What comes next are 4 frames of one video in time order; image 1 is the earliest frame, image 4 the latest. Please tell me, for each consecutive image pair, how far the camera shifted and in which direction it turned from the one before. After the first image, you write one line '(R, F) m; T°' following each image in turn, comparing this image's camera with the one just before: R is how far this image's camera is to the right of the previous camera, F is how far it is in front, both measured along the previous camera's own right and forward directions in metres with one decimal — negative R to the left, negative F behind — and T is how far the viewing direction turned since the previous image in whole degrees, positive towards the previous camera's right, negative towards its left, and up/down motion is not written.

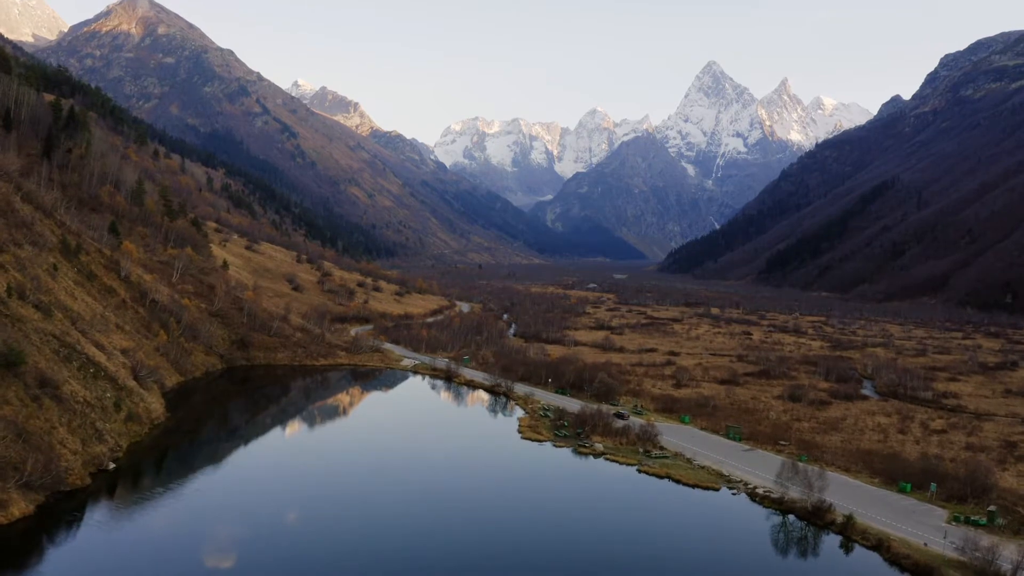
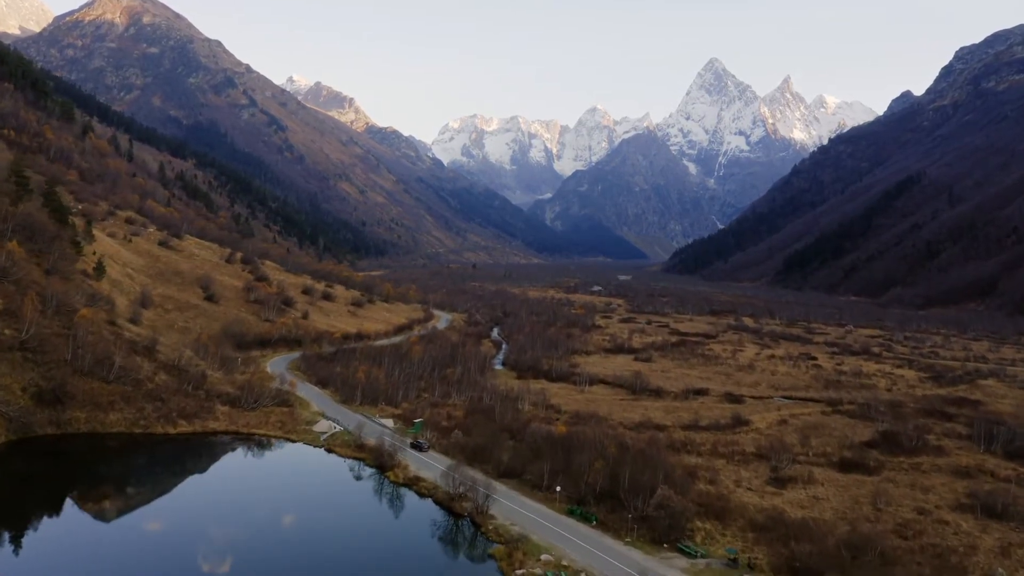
(+1.3, +32.7) m; 0°
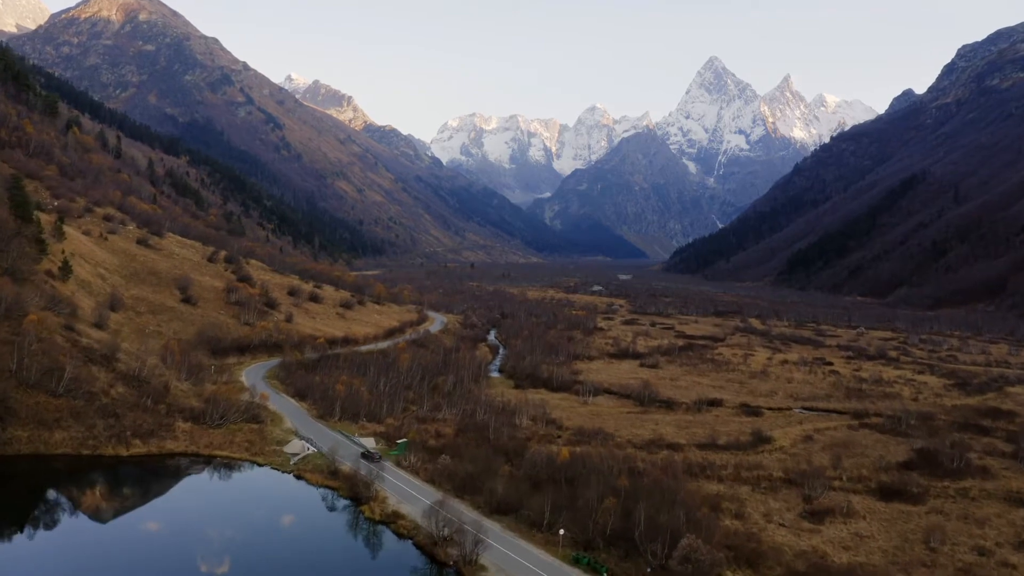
(+0.2, +5.9) m; 0°
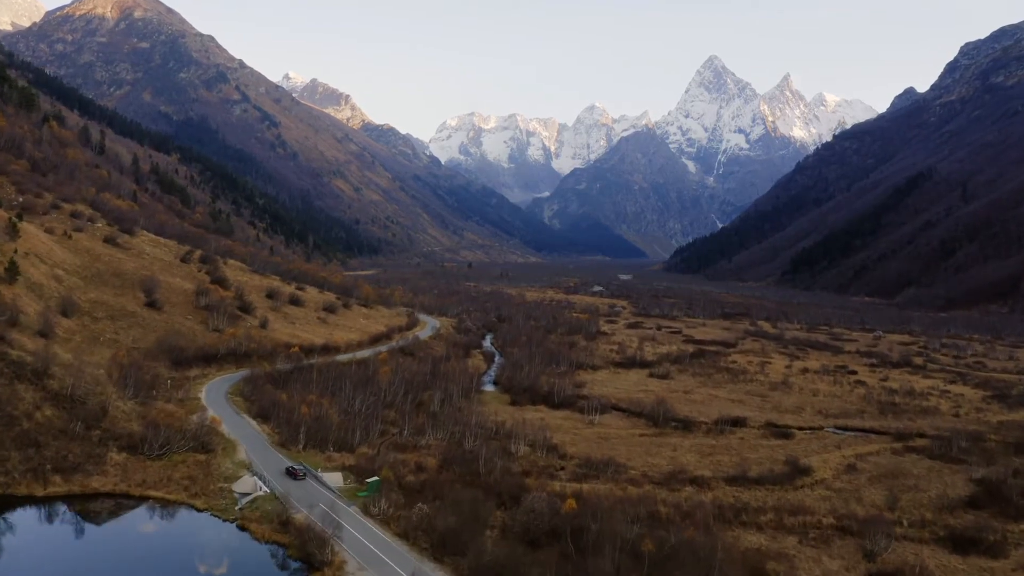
(+0.3, +7.7) m; 0°
